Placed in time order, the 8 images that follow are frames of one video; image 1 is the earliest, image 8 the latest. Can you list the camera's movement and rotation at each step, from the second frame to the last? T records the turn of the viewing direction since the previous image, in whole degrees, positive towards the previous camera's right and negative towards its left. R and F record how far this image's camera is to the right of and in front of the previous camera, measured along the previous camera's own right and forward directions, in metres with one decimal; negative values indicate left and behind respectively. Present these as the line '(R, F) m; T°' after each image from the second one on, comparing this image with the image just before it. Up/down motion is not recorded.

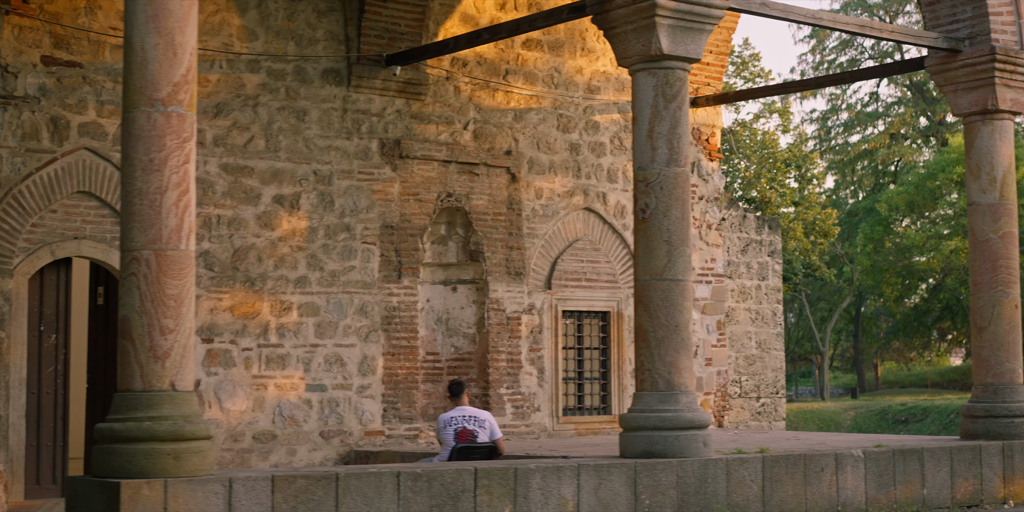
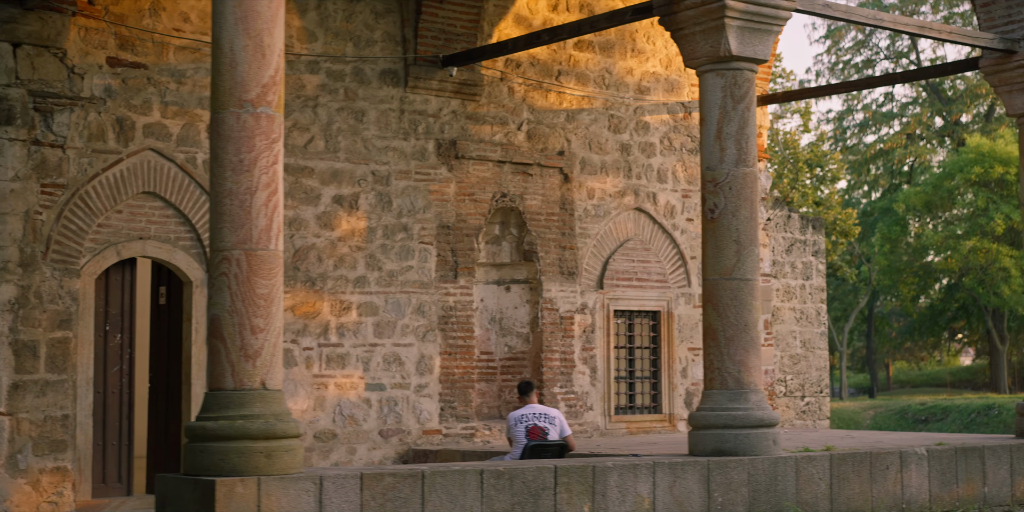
(-0.5, -0.1) m; 0°
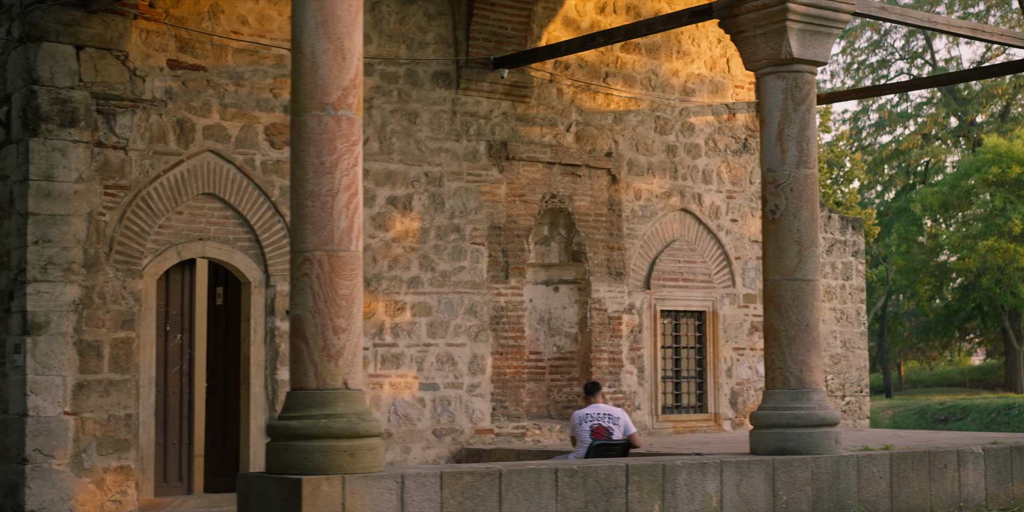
(-0.5, -0.1) m; 0°
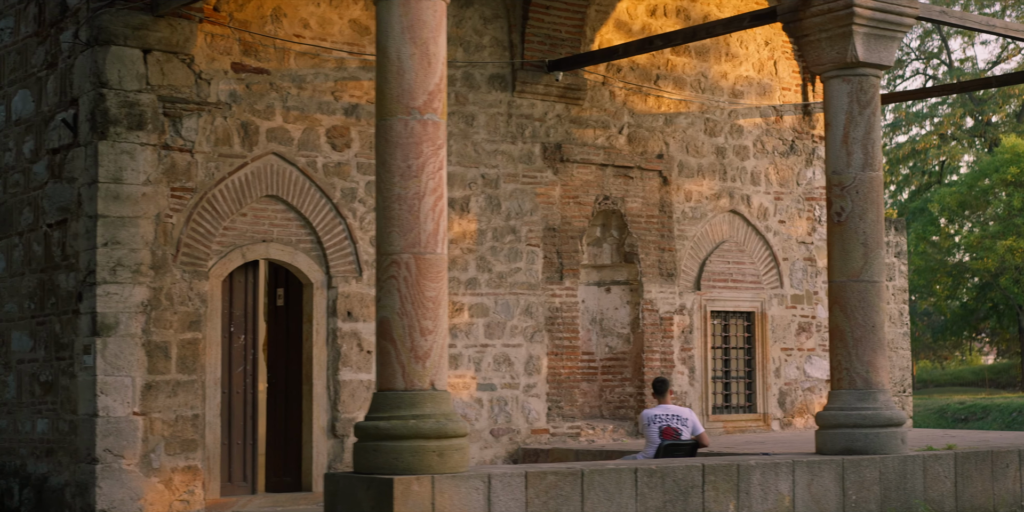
(-0.5, -0.1) m; 0°
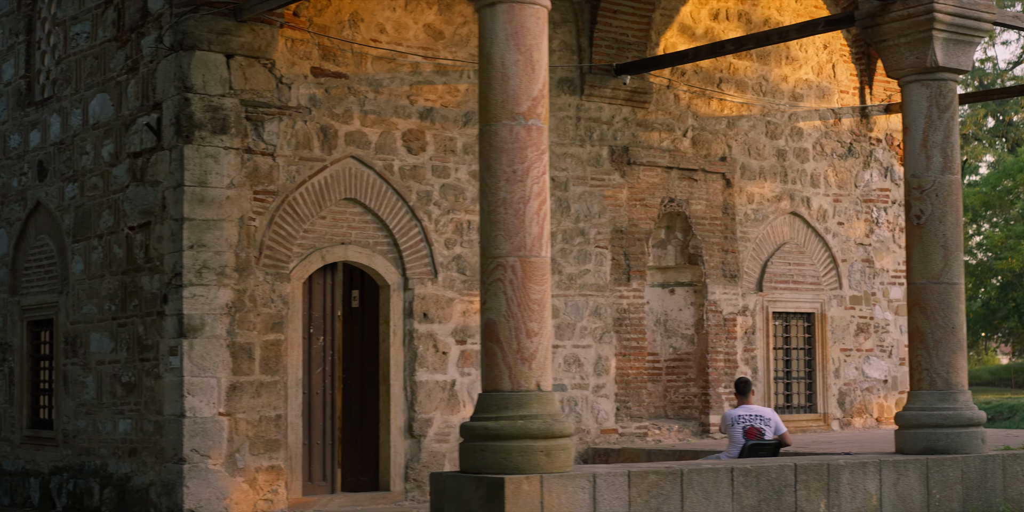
(-0.6, -0.1) m; 0°
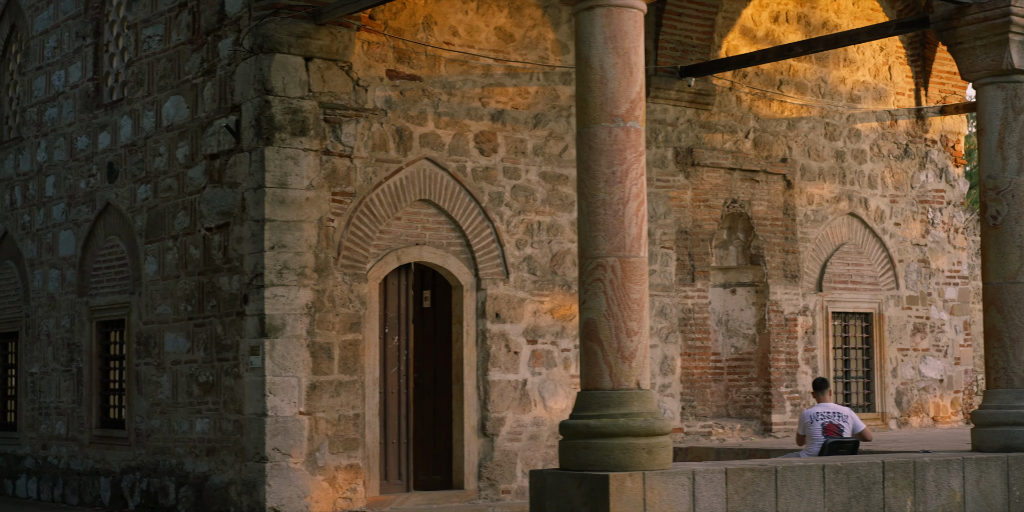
(-0.6, -0.1) m; 0°
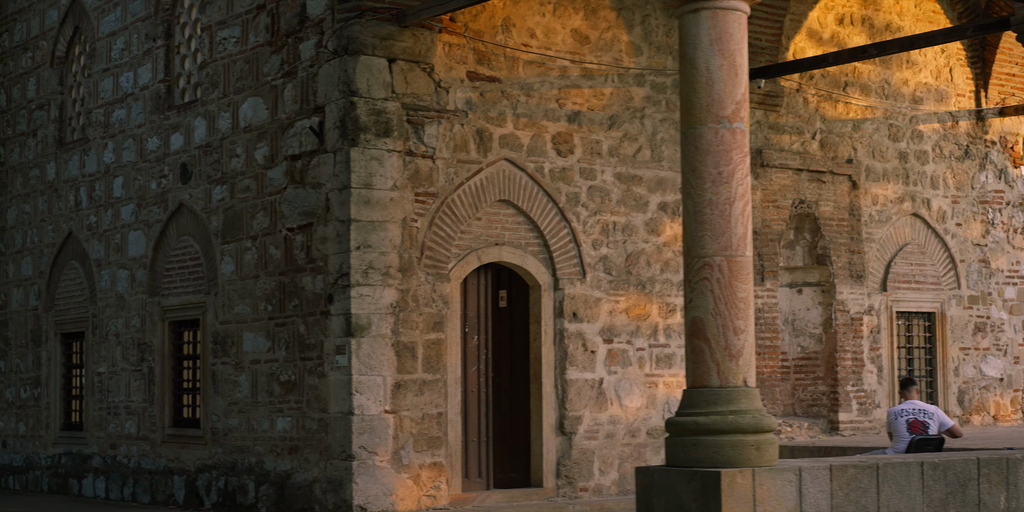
(-0.7, -0.1) m; 0°
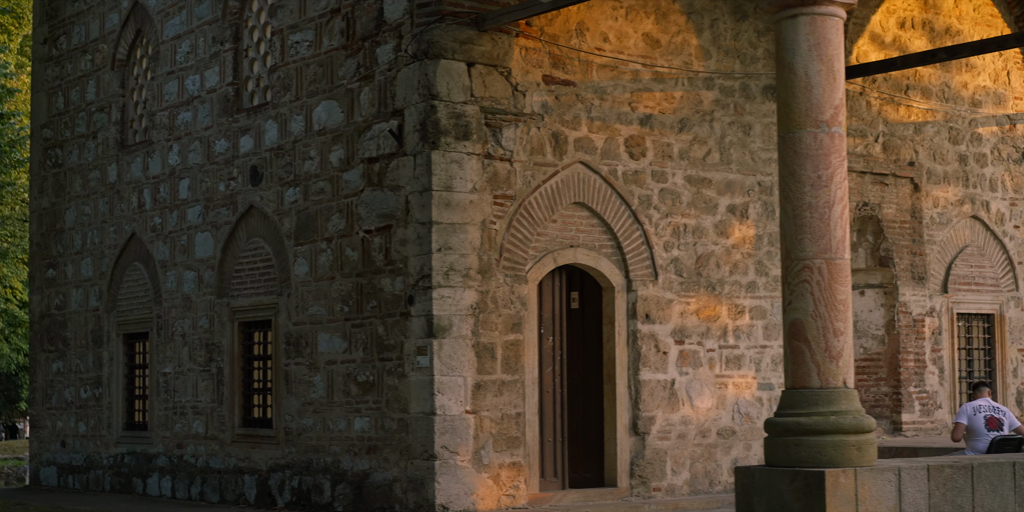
(-0.6, -0.1) m; 0°
